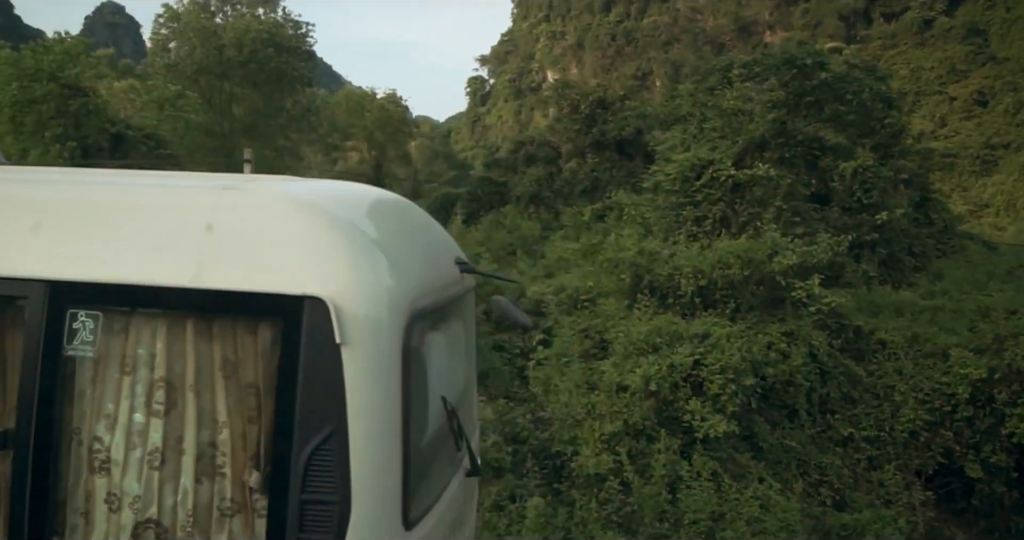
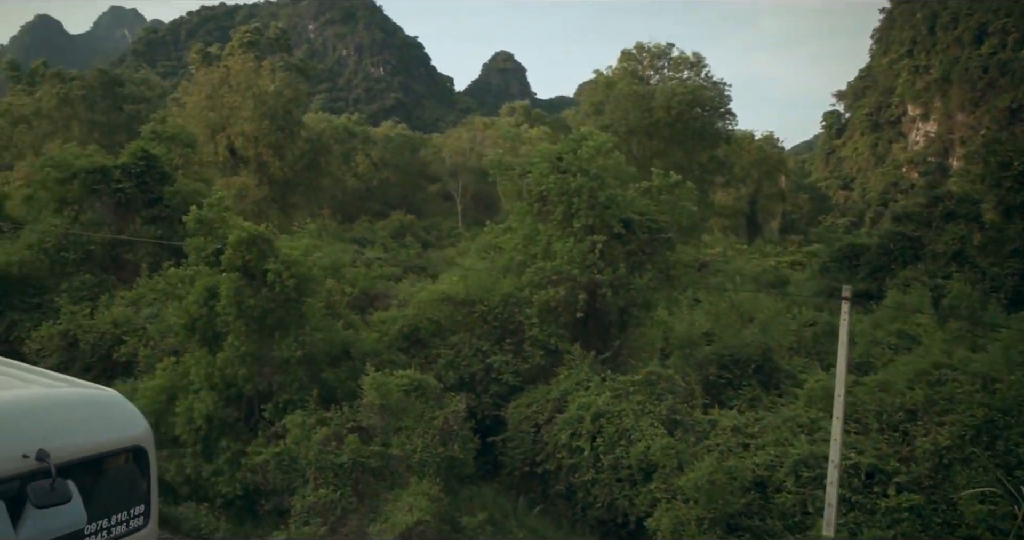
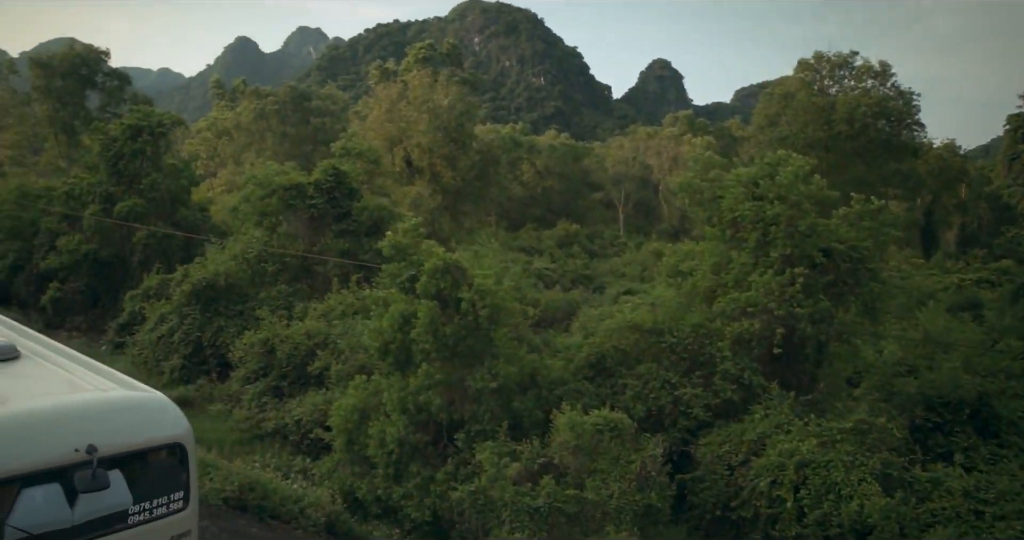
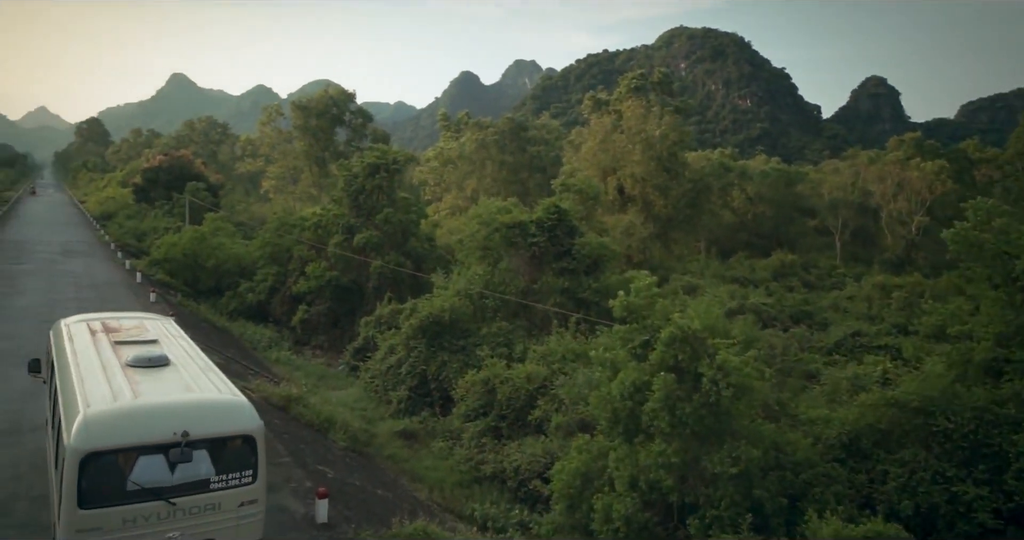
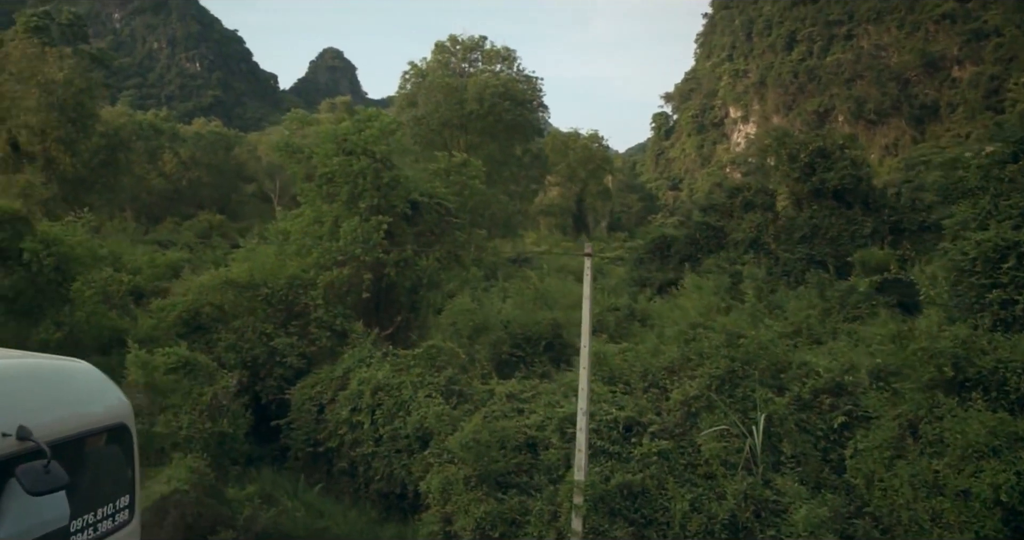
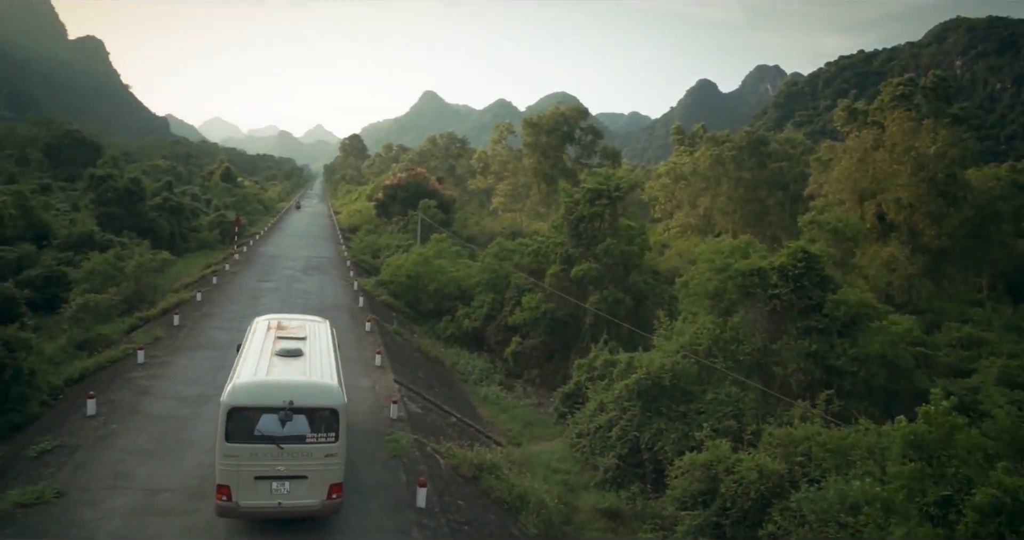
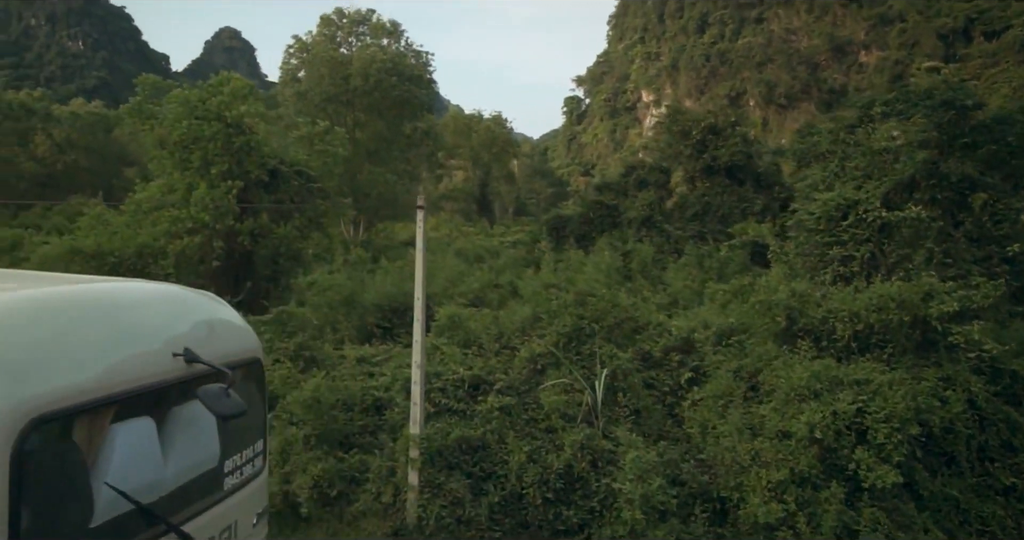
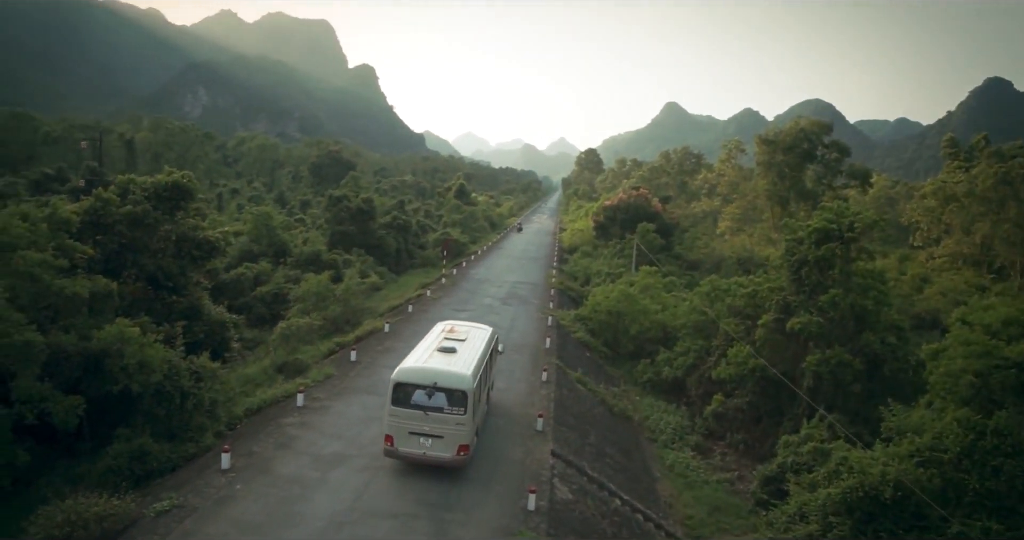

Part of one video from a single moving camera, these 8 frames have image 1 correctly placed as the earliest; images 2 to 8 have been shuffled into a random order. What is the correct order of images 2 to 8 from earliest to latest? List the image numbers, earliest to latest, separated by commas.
7, 5, 2, 3, 4, 6, 8
